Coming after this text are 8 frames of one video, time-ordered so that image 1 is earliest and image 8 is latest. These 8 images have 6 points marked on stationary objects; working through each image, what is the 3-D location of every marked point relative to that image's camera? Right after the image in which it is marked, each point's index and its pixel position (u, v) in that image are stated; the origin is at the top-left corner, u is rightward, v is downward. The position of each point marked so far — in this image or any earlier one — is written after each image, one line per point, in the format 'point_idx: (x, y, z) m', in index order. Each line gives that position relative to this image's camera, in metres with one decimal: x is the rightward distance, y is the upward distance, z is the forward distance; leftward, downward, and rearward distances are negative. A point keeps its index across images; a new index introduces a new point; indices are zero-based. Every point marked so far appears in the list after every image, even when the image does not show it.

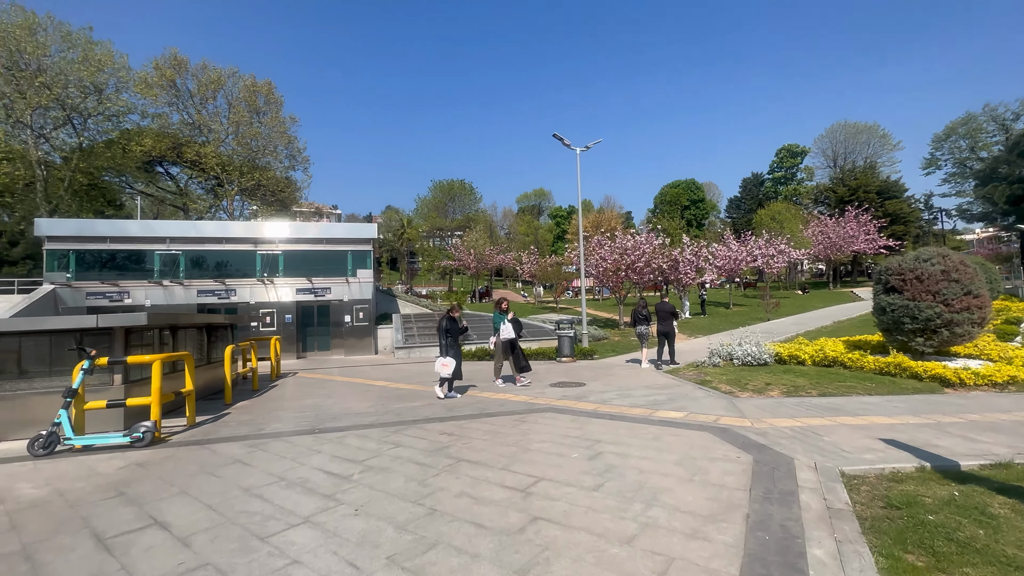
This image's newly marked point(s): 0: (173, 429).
0: (-5.7, -2.4, +7.5) m
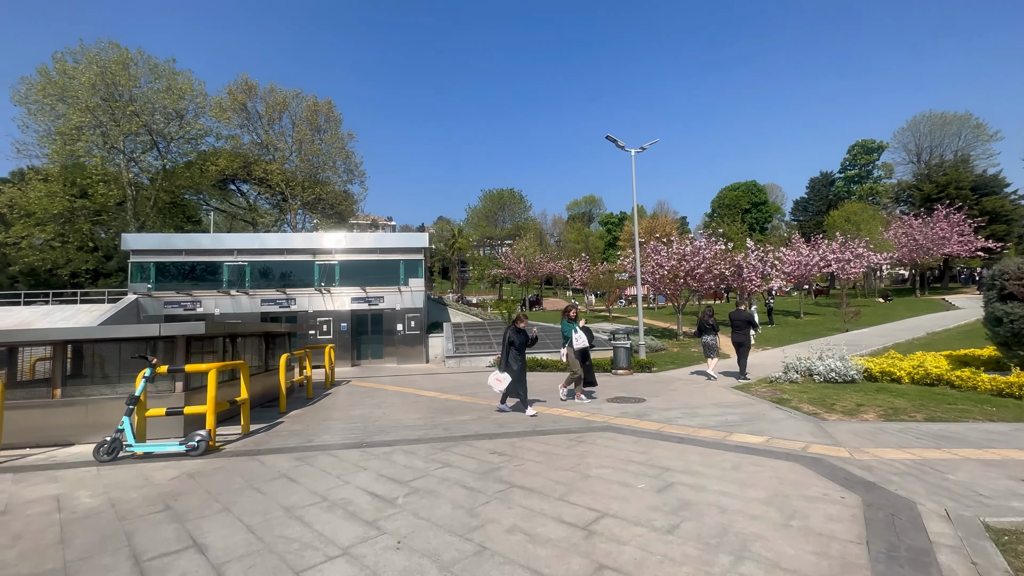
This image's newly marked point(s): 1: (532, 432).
0: (-4.8, -2.5, +7.5) m
1: (+0.3, -2.4, +7.4) m
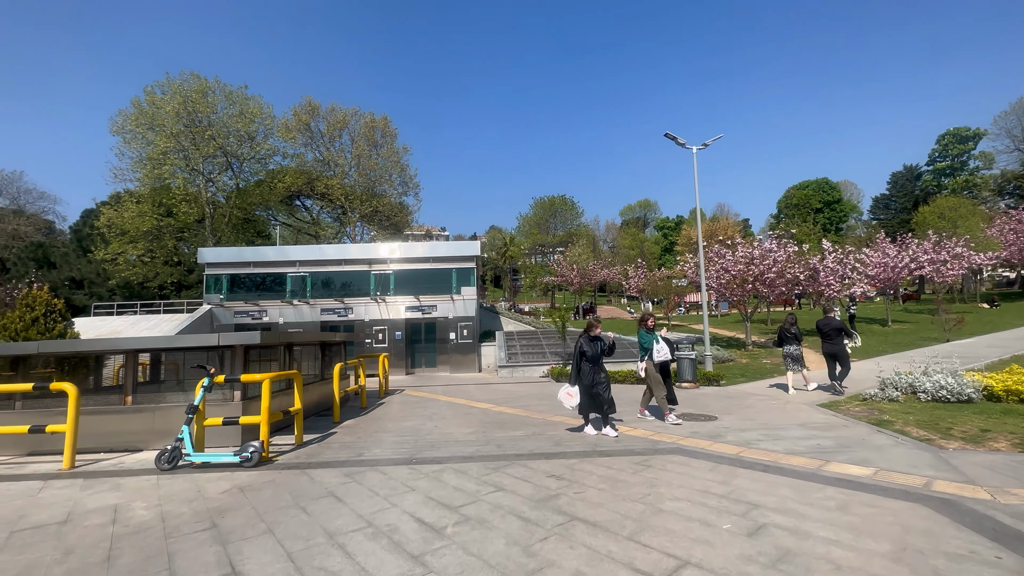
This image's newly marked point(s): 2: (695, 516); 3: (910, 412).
0: (-3.8, -2.7, +7.5) m
1: (+1.2, -2.5, +6.8) m
2: (+1.8, -2.2, +4.4) m
3: (+7.9, -2.4, +8.9) m
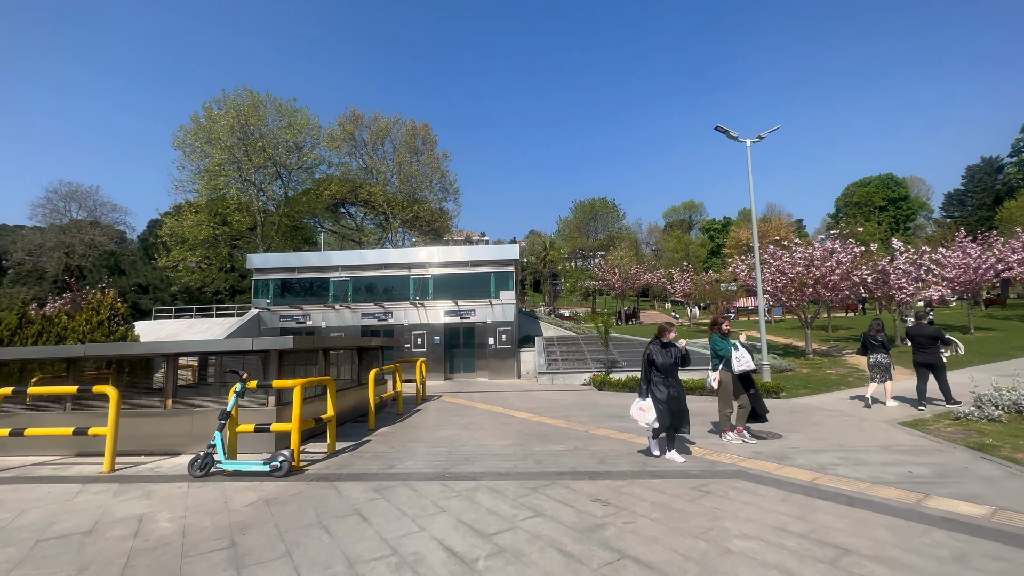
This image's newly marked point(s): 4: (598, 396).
0: (-3.2, -2.8, +7.2) m
1: (+1.7, -2.6, +6.1) m
2: (+2.1, -2.3, +3.7) m
3: (+8.6, -2.5, +7.6) m
4: (+2.7, -3.4, +14.1) m
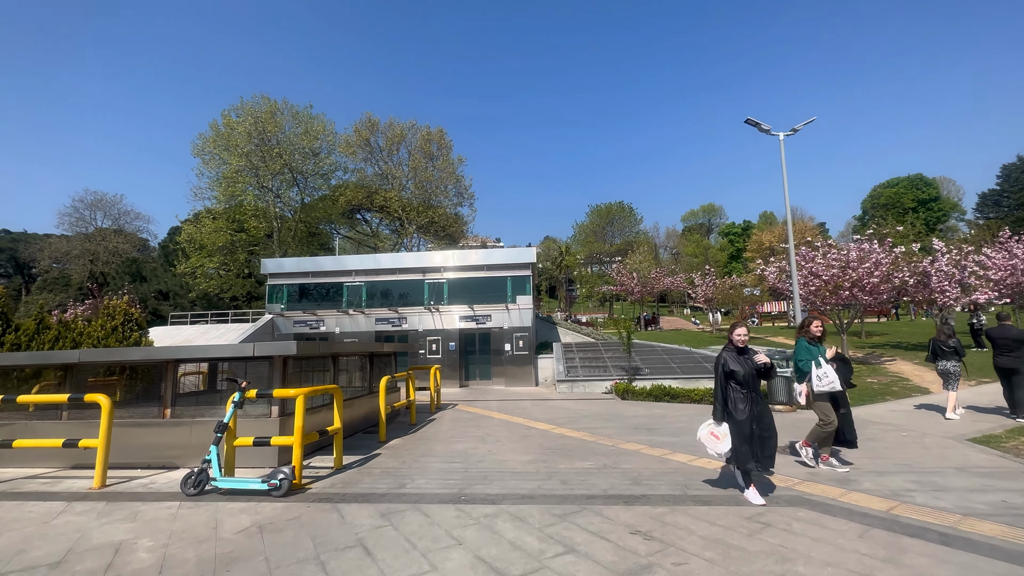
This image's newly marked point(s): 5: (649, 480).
0: (-2.9, -2.8, +6.6) m
1: (+2.0, -2.5, +5.4) m
2: (+2.4, -2.2, +2.9) m
3: (+8.9, -2.5, +6.6) m
4: (+3.3, -3.5, +13.3) m
5: (+1.9, -2.6, +6.1) m
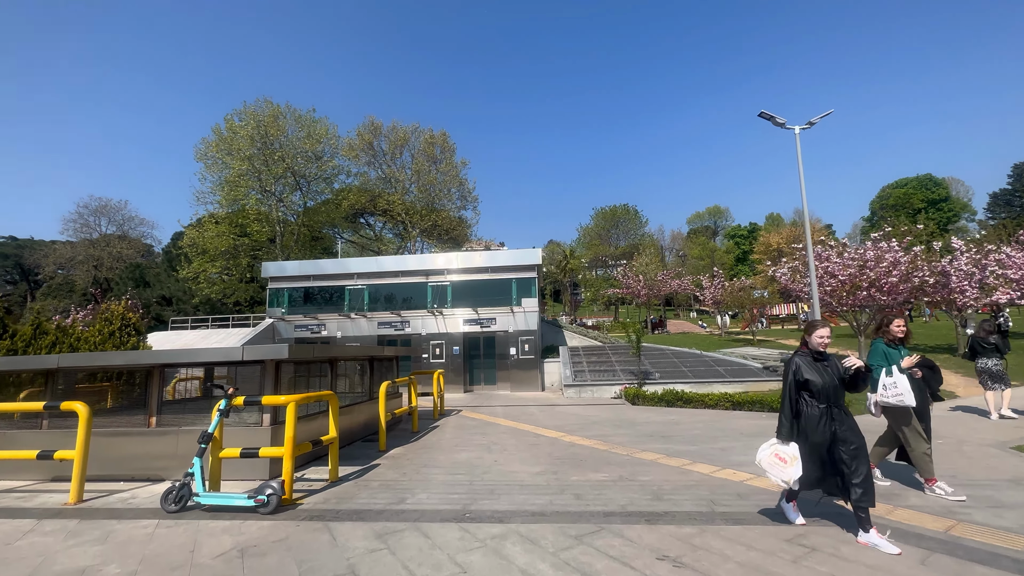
0: (-2.8, -2.7, +6.1) m
1: (+2.1, -2.5, +4.8) m
2: (+2.4, -2.1, +2.4) m
3: (+9.0, -2.4, +6.0) m
4: (+3.5, -3.5, +12.8) m
5: (+2.0, -2.6, +5.6) m
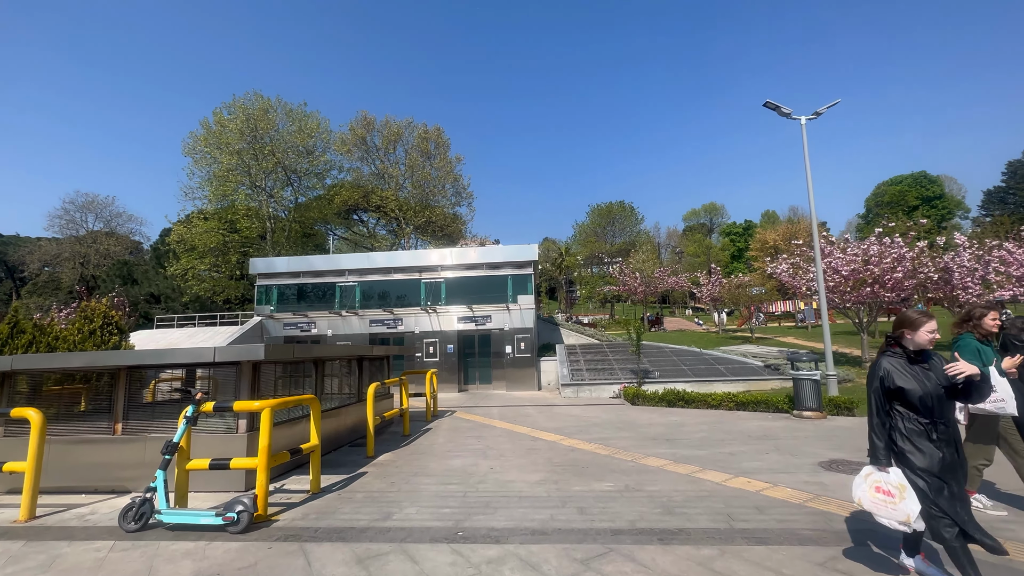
0: (-2.8, -2.7, +5.6) m
1: (+2.1, -2.4, +4.4) m
2: (+2.4, -2.1, +1.9) m
3: (+9.0, -2.3, +5.6) m
4: (+3.4, -3.4, +12.3) m
5: (+2.0, -2.5, +5.1) m
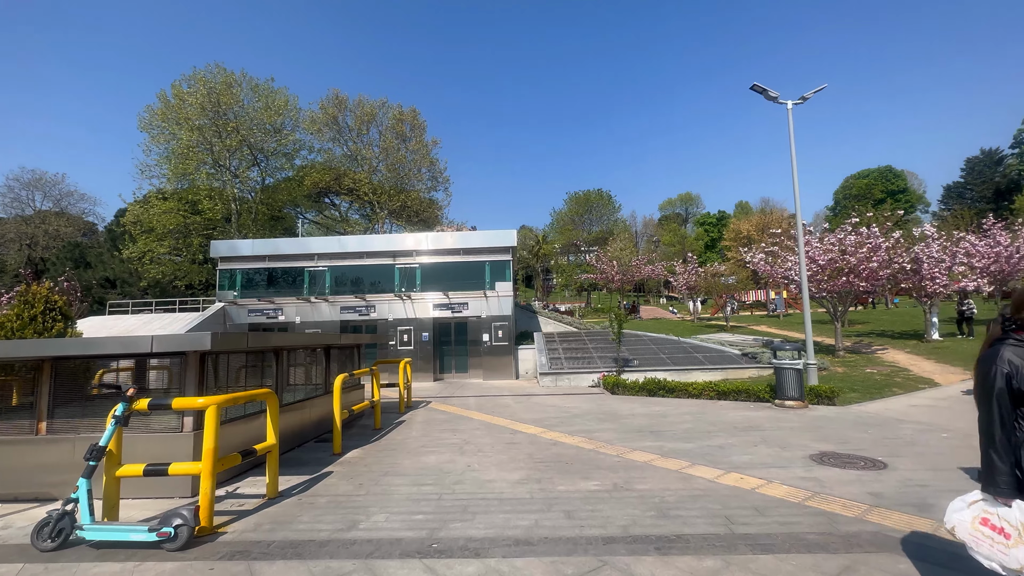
0: (-3.0, -2.5, +5.0) m
1: (+2.0, -2.3, +4.0) m
2: (+2.4, -2.0, +1.6) m
3: (+8.8, -2.2, +5.6) m
4: (+2.8, -3.1, +12.0) m
5: (+1.7, -2.3, +4.7) m
